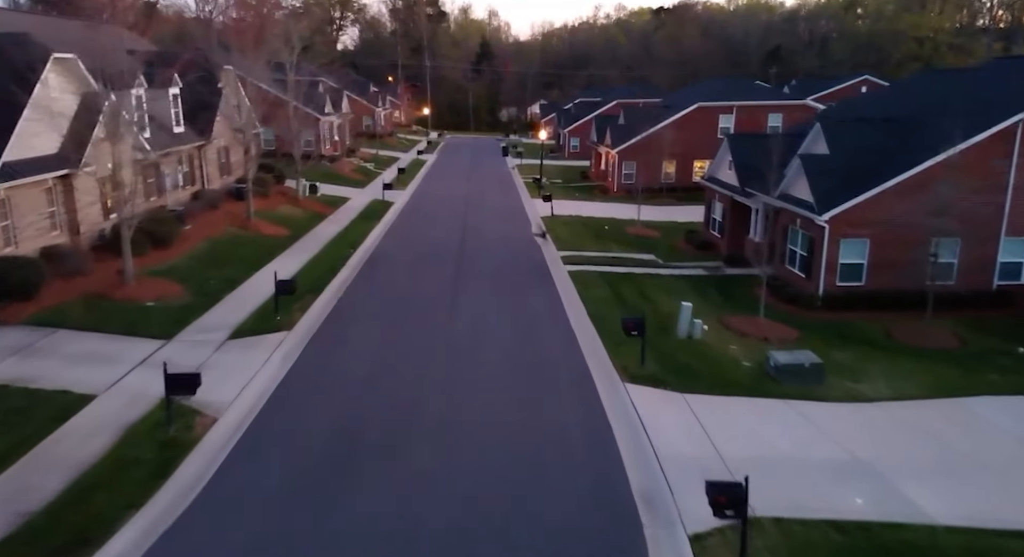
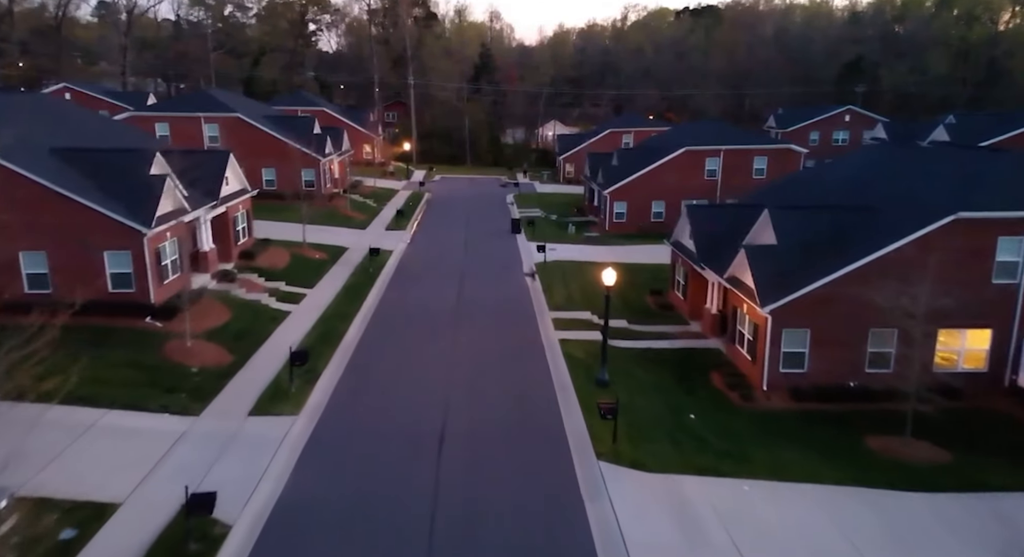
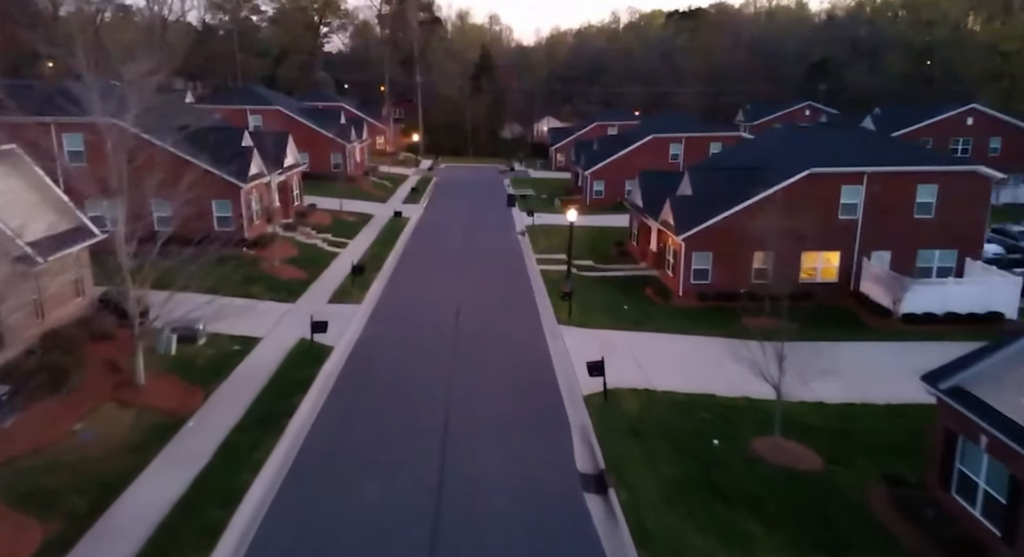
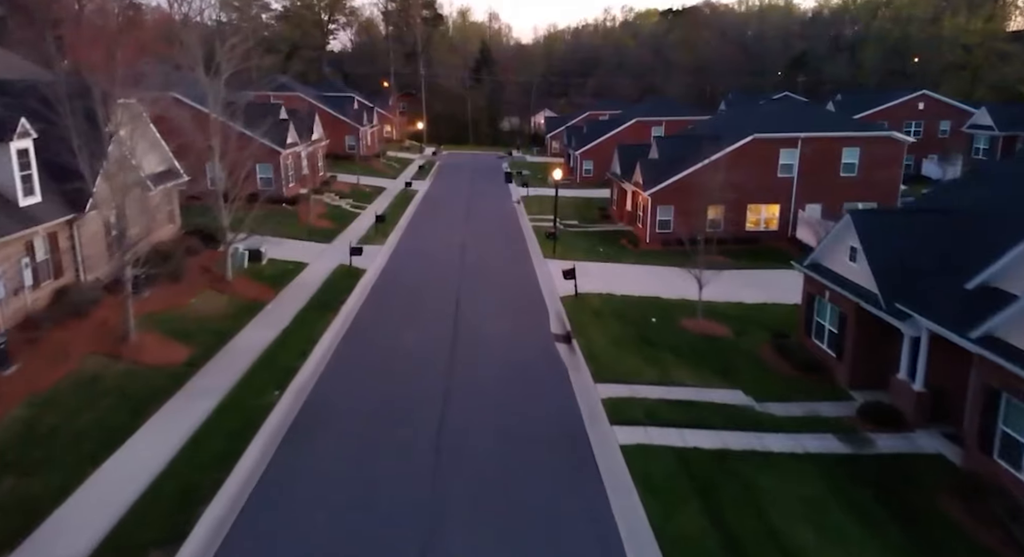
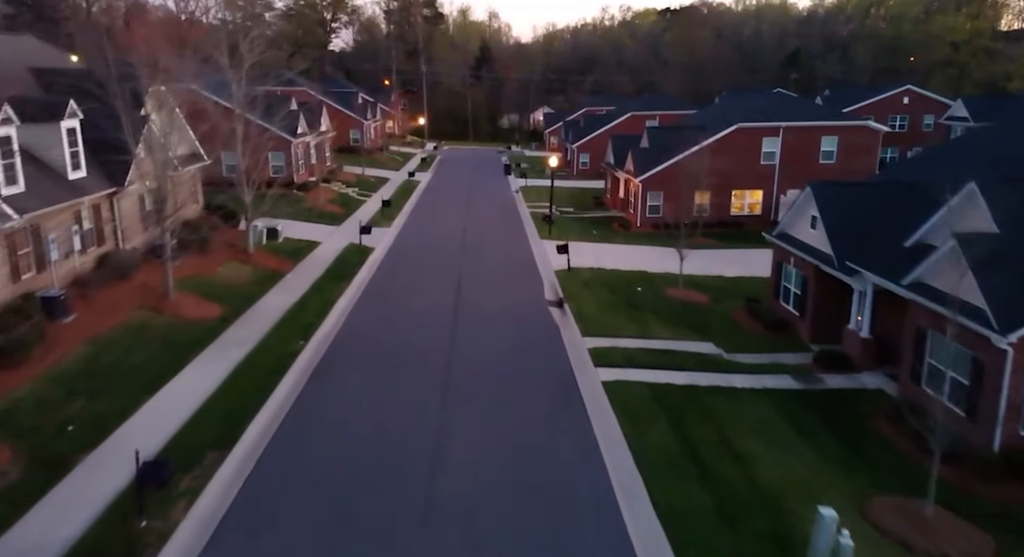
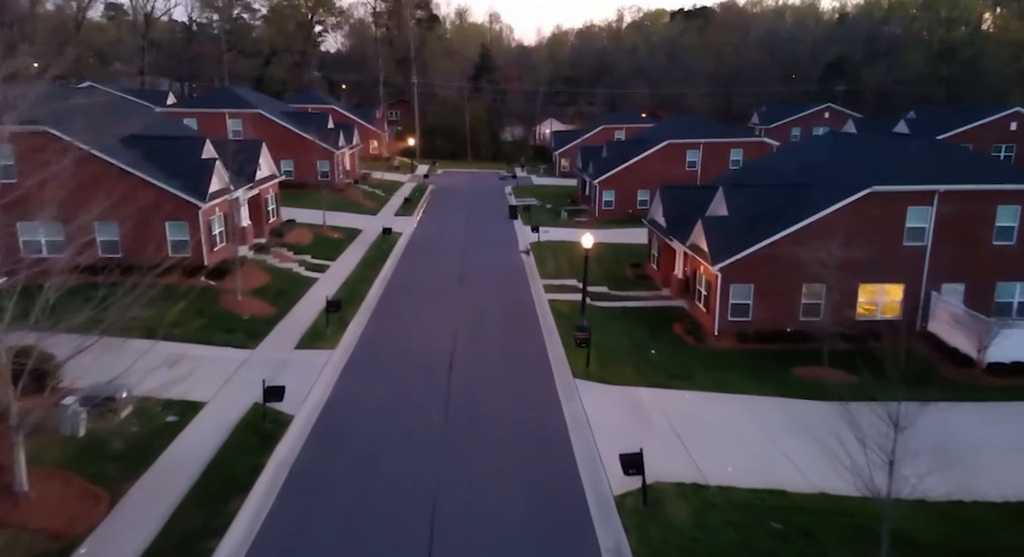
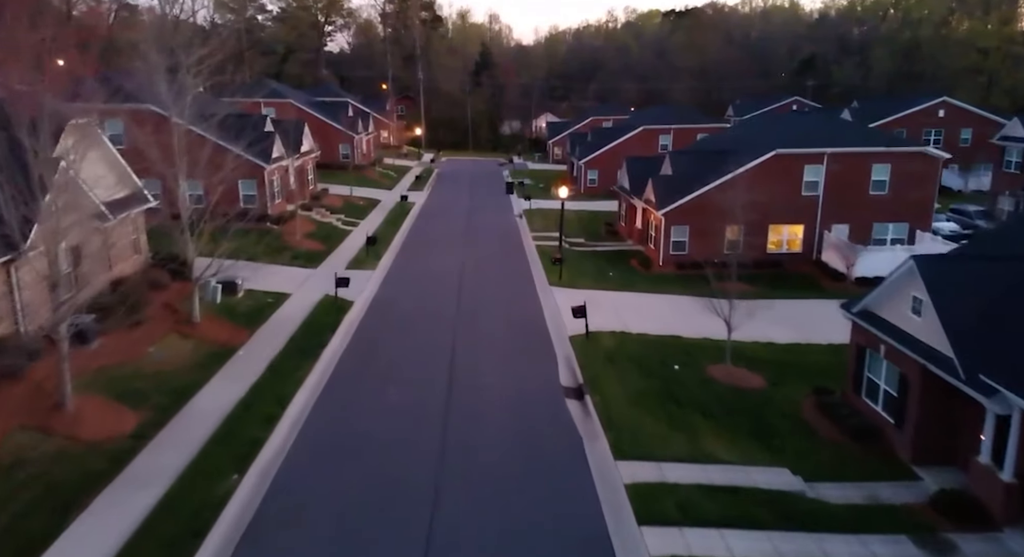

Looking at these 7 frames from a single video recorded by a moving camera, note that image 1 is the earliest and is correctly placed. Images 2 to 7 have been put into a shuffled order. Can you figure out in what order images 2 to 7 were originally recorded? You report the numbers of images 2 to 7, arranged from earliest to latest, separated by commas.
5, 4, 7, 3, 6, 2
